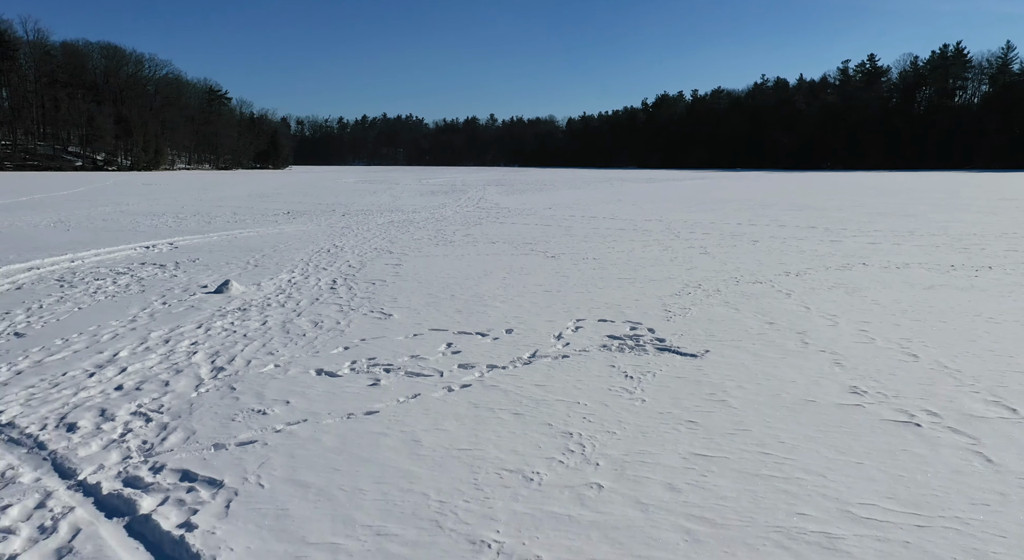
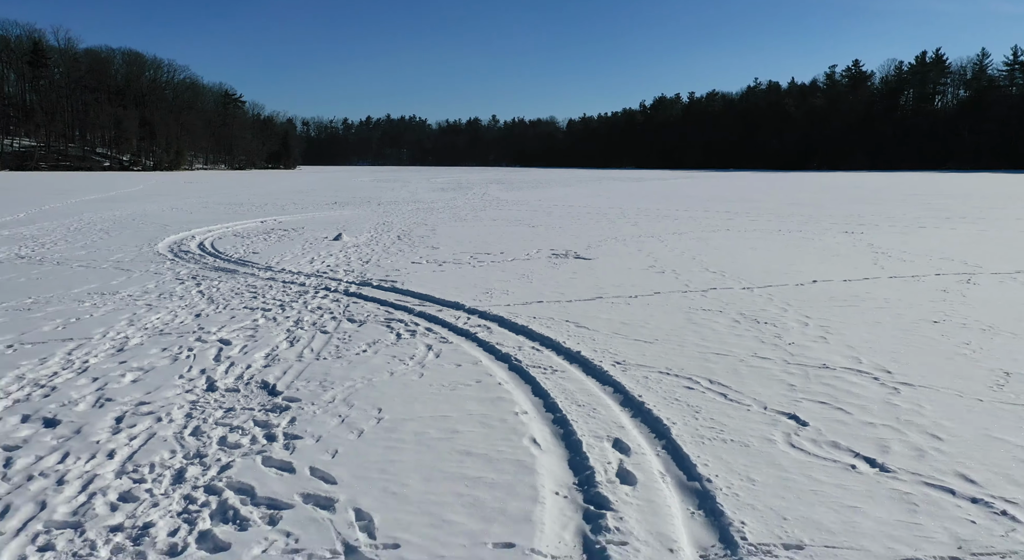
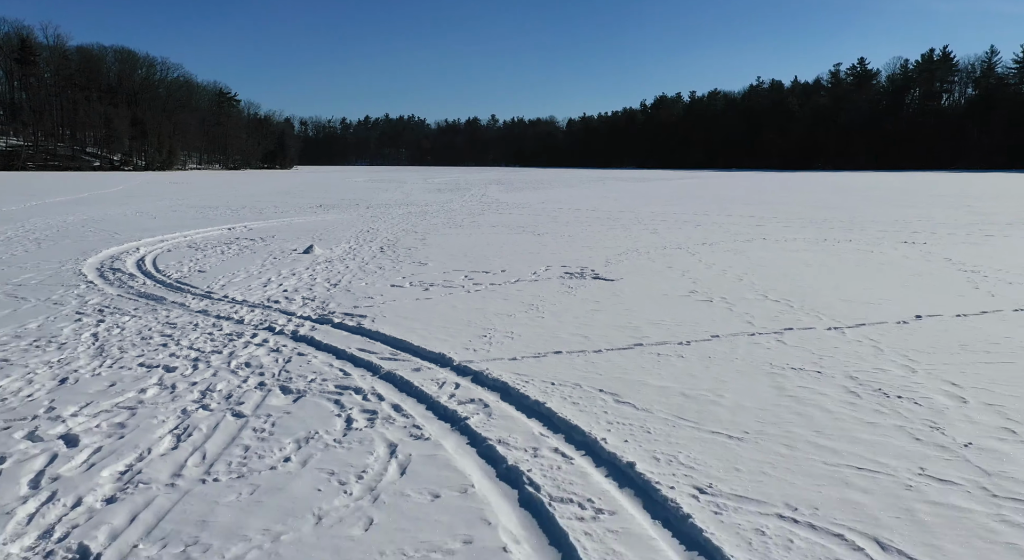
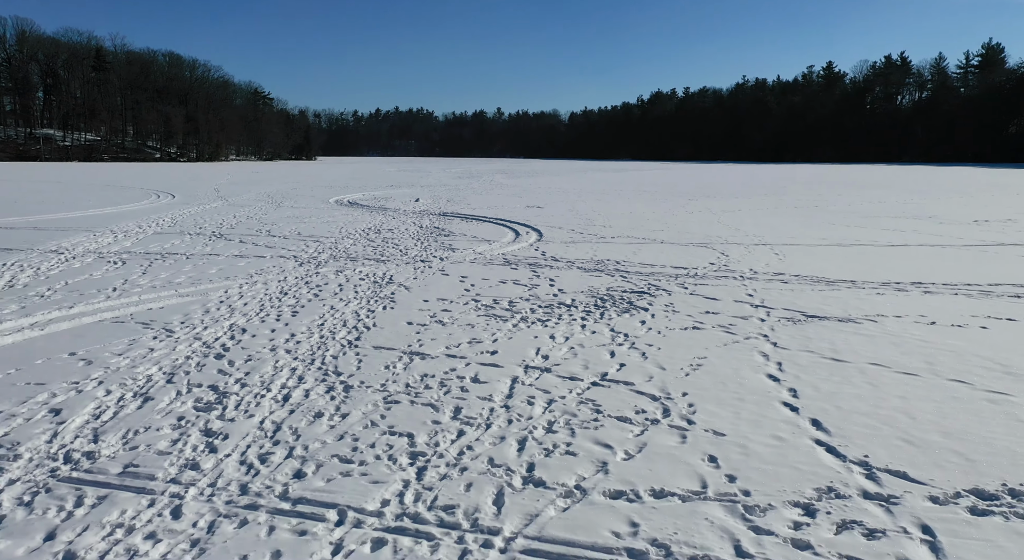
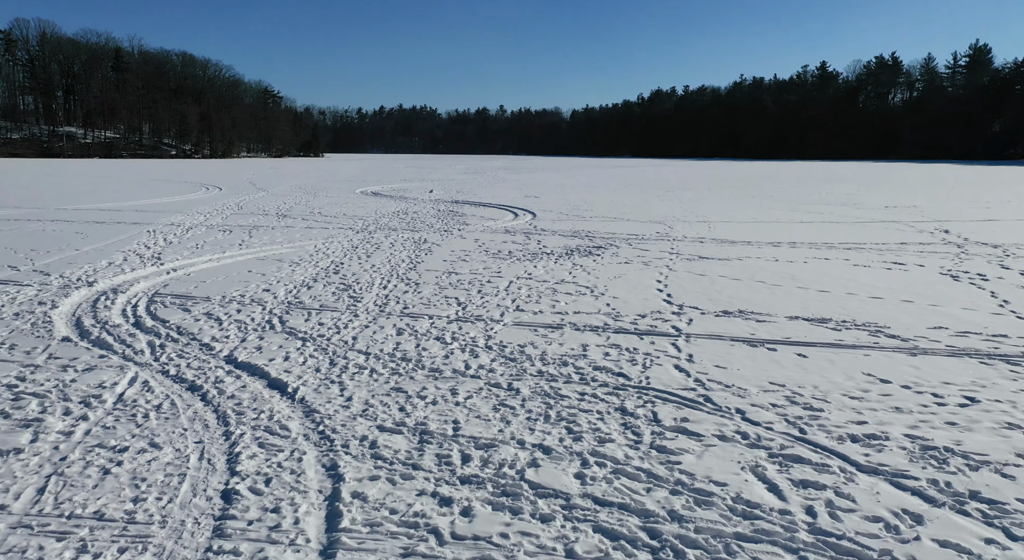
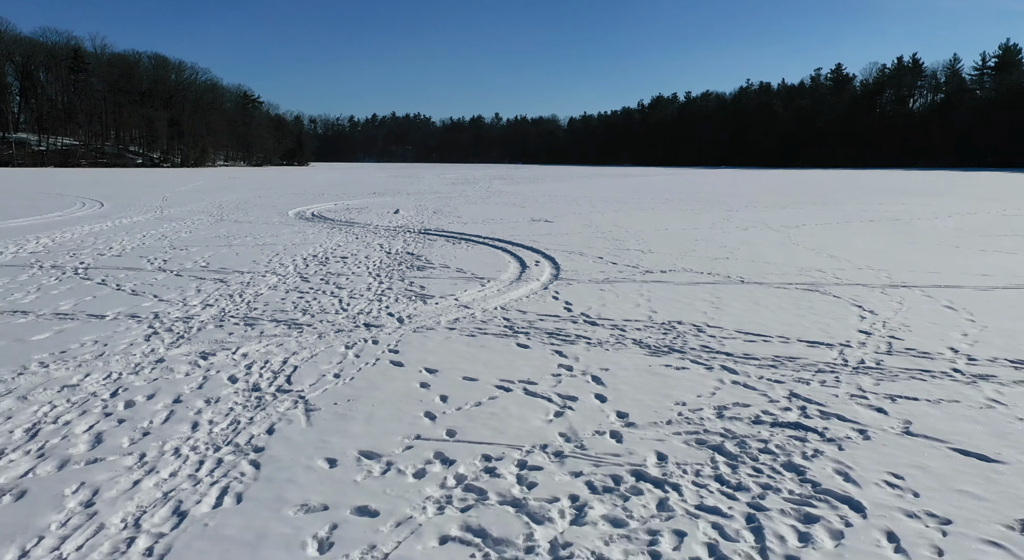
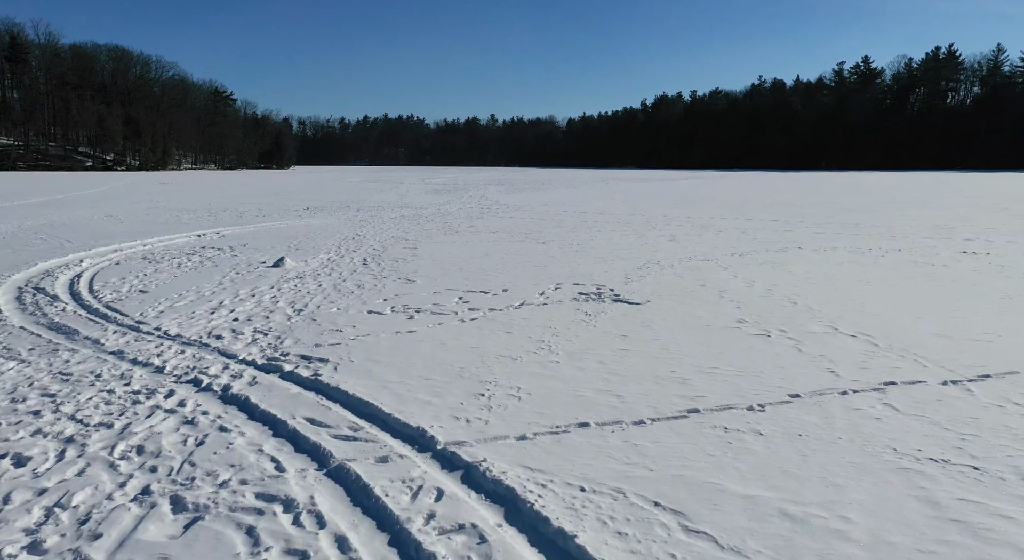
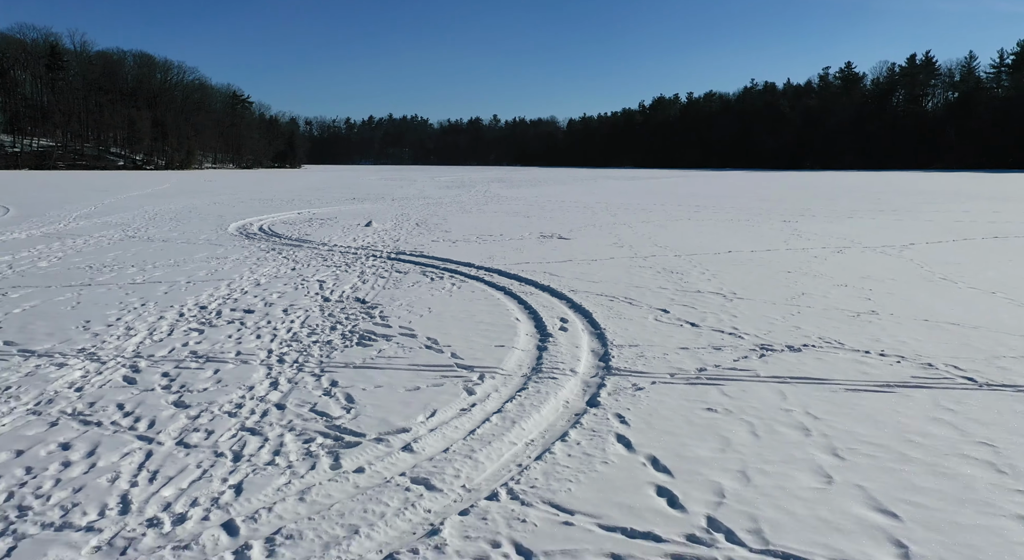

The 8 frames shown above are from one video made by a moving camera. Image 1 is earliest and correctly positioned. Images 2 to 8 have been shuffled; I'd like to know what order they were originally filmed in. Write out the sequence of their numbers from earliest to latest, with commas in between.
7, 3, 2, 8, 6, 4, 5
